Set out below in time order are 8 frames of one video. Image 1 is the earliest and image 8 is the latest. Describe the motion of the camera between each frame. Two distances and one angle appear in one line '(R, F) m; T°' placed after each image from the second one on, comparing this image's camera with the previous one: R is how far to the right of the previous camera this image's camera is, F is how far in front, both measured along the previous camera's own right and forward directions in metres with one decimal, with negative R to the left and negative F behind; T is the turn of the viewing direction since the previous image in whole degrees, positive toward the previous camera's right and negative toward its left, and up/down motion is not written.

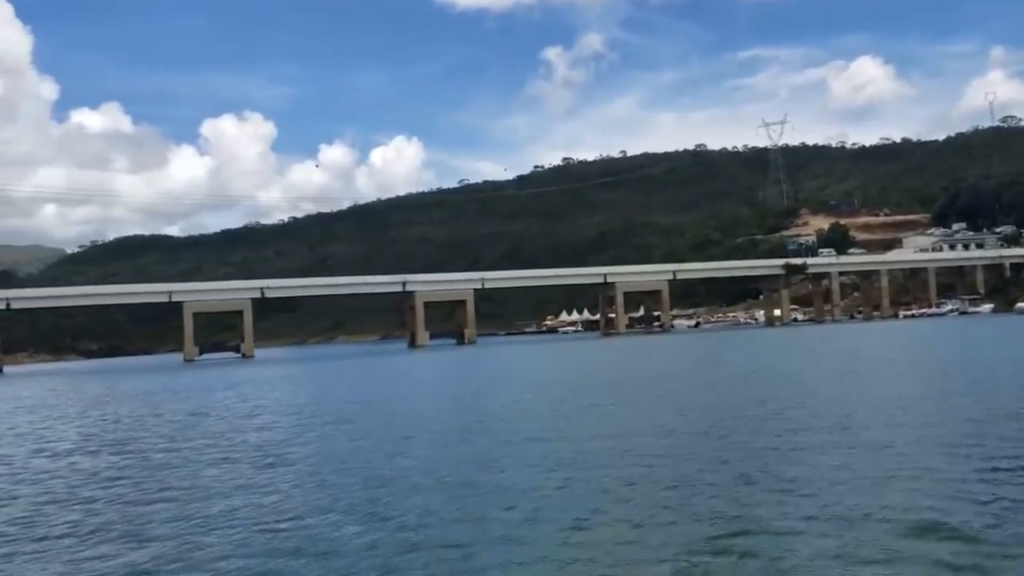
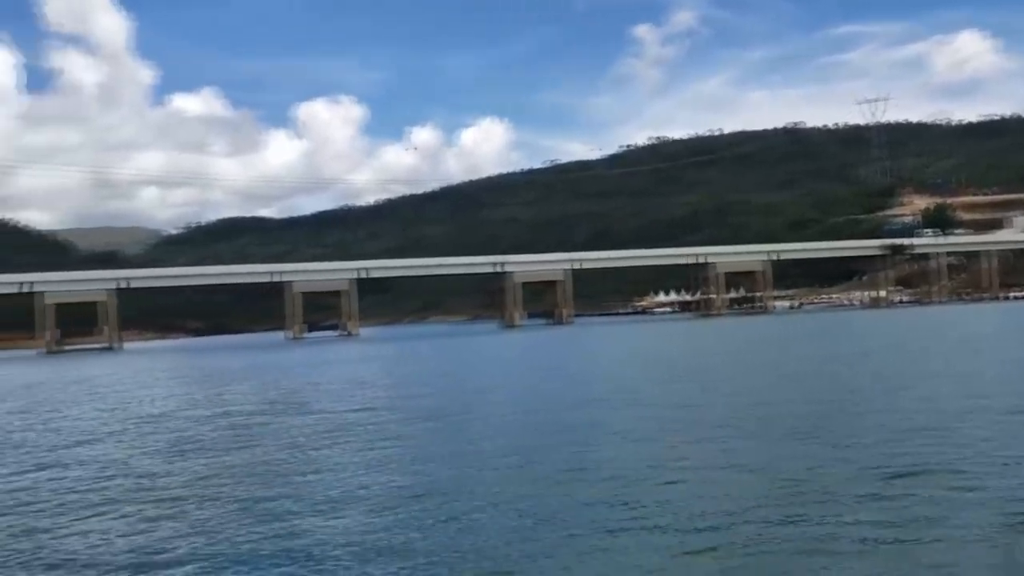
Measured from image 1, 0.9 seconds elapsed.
(-0.3, -0.1) m; -5°
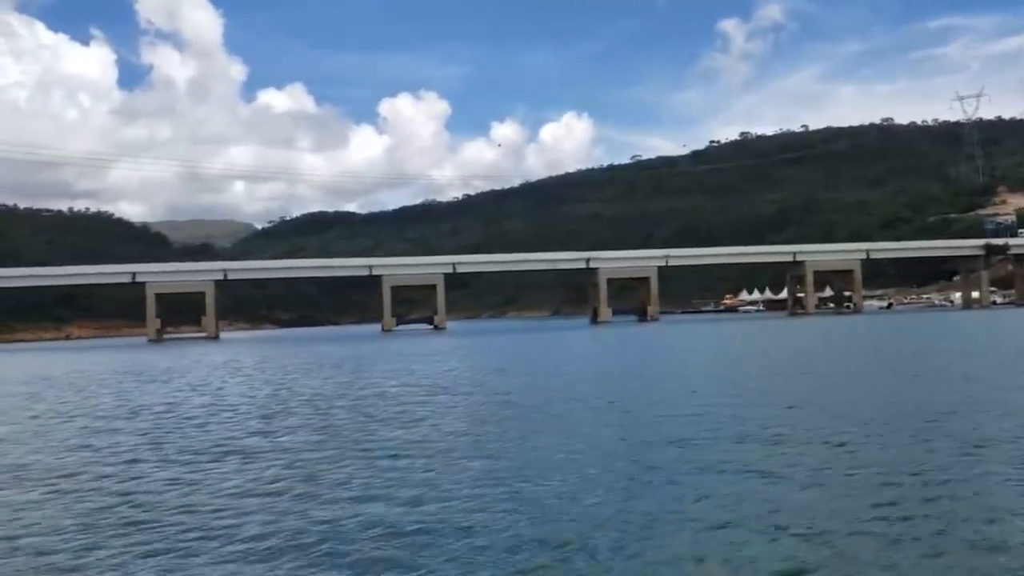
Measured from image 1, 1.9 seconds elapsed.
(-0.2, -0.3) m; -4°
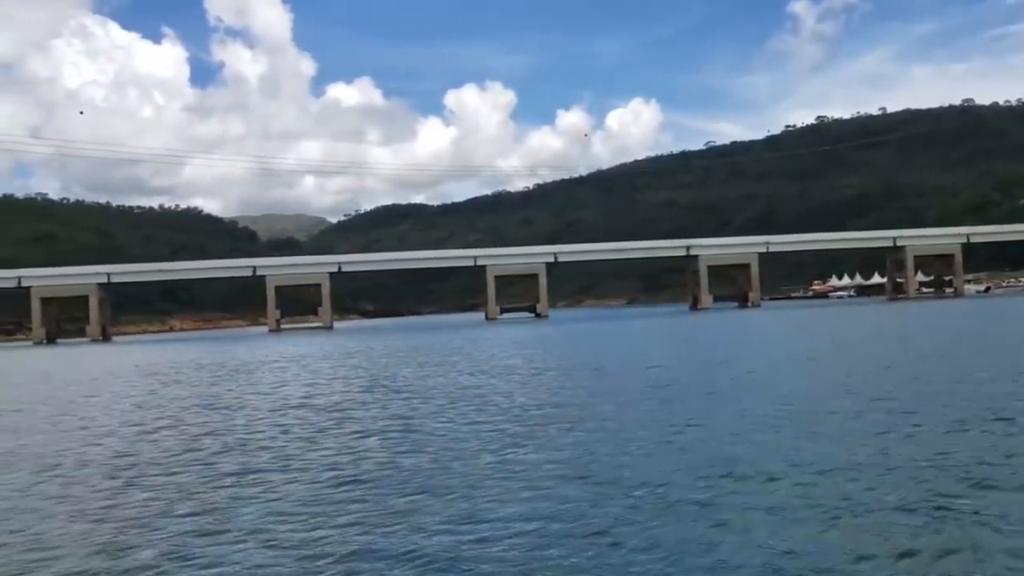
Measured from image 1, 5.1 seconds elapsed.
(-1.2, -1.2) m; -4°
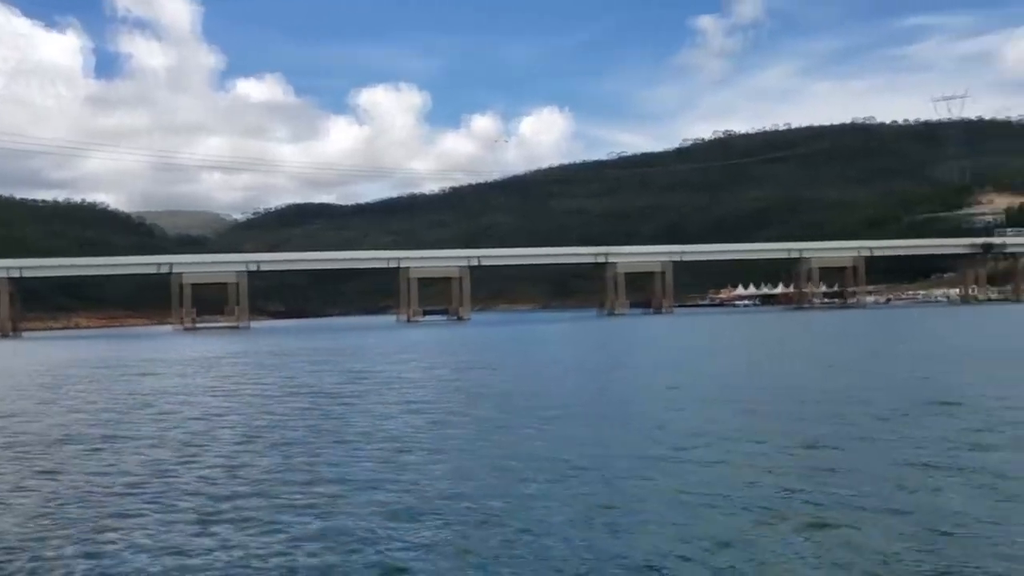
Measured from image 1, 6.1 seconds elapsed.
(-0.3, -0.5) m; +5°
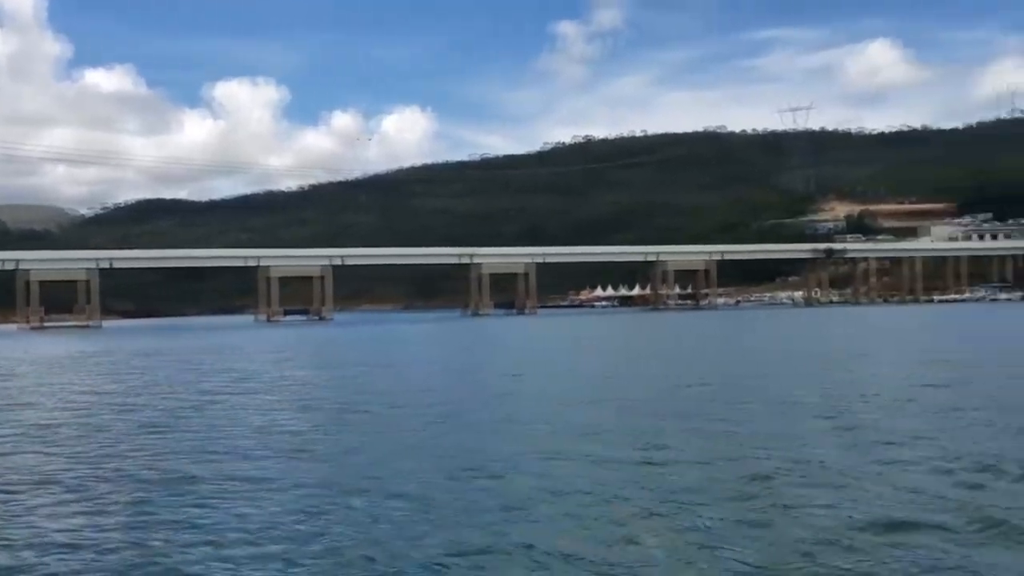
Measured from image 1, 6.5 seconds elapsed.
(-0.2, -0.5) m; +7°
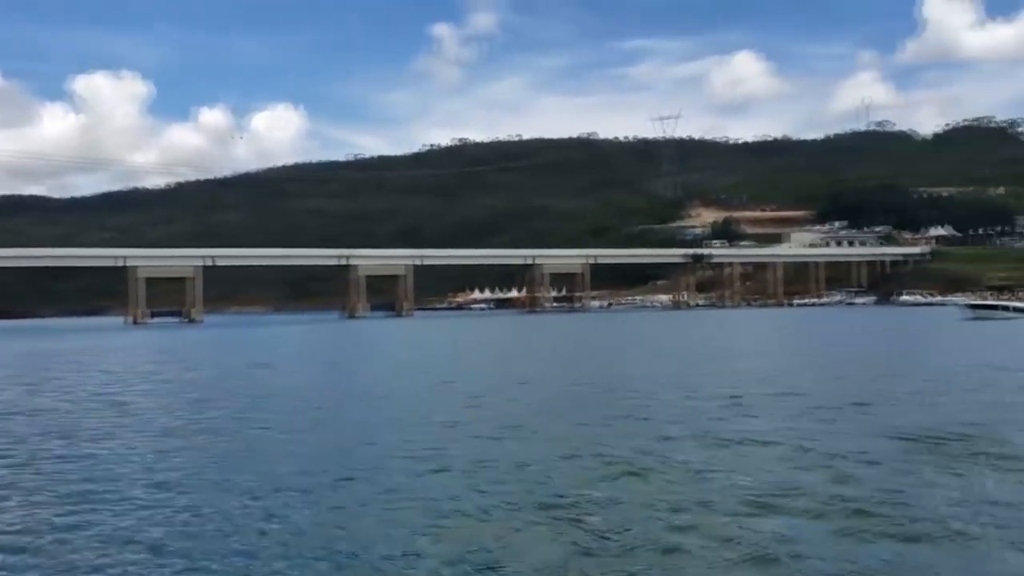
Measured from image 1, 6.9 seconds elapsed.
(-0.1, -0.1) m; +7°
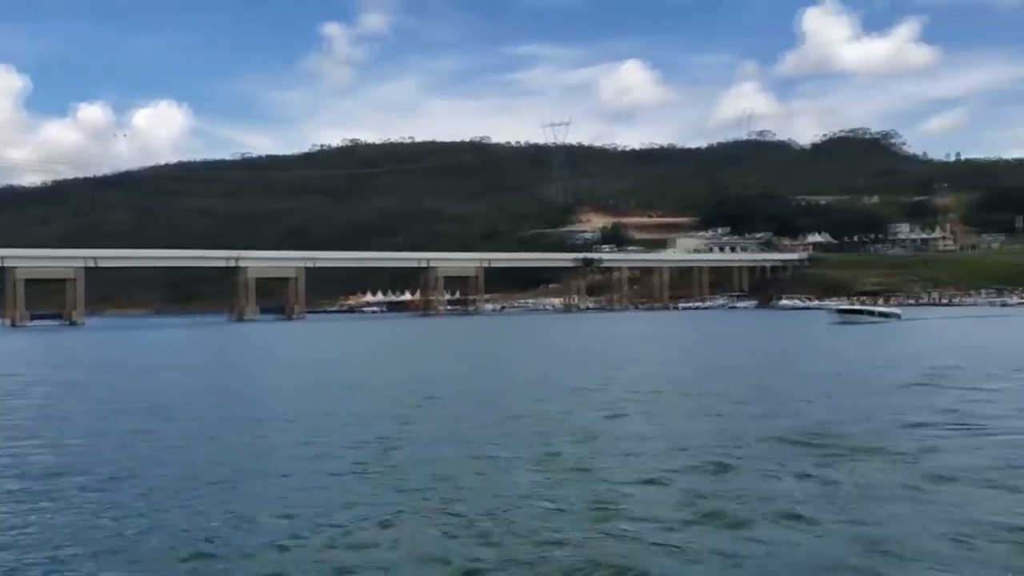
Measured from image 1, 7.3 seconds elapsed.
(-0.1, -0.1) m; +6°
